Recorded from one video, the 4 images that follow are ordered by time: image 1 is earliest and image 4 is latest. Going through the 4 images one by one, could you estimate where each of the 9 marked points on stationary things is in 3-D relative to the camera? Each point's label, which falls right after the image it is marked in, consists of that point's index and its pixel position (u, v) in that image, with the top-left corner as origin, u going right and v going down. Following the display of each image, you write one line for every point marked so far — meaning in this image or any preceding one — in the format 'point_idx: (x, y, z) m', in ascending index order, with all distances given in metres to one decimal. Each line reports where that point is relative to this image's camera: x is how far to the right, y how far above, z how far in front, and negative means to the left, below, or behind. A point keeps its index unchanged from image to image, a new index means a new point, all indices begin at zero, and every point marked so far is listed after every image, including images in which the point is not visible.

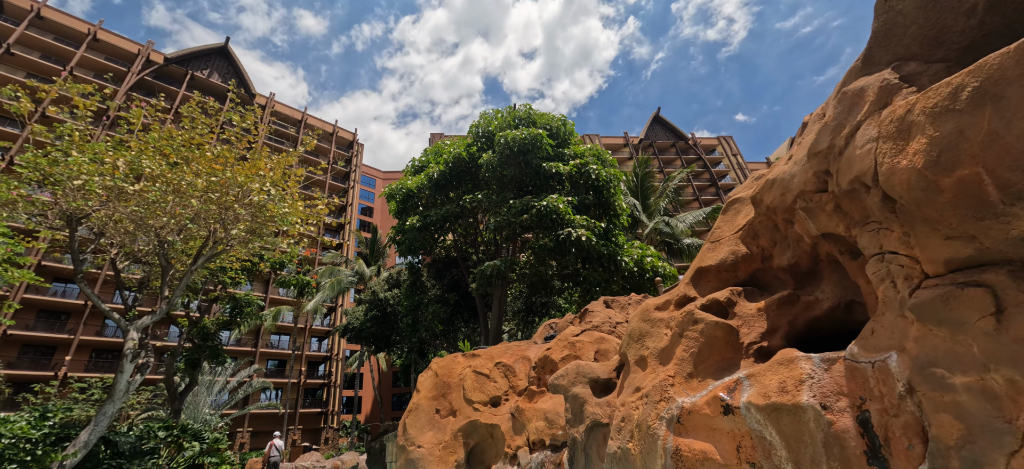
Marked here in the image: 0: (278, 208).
0: (-6.5, +0.7, +11.6) m
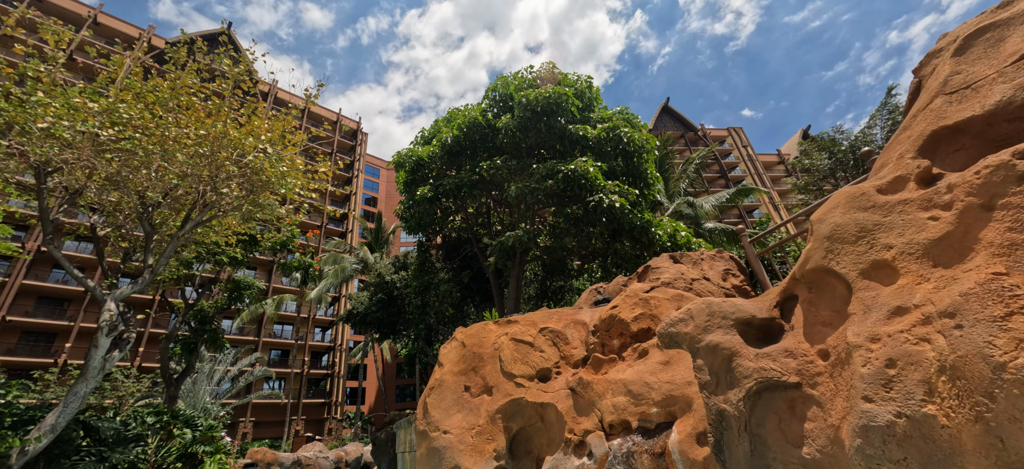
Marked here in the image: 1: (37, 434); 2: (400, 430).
0: (-5.8, +1.6, +10.4) m
1: (-8.3, -3.5, +7.4) m
2: (-2.0, -3.5, +7.6) m
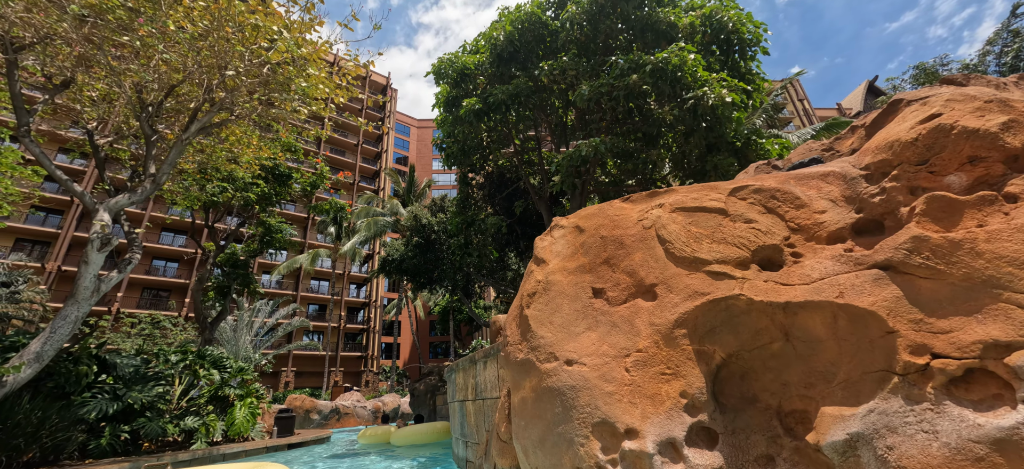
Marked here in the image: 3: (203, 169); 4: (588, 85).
0: (-4.4, +3.5, +8.5) m
1: (-7.0, -1.8, +6.0) m
2: (-0.8, -1.9, +5.8) m
3: (-9.5, +2.0, +13.0) m
4: (+1.7, +3.3, +9.4) m
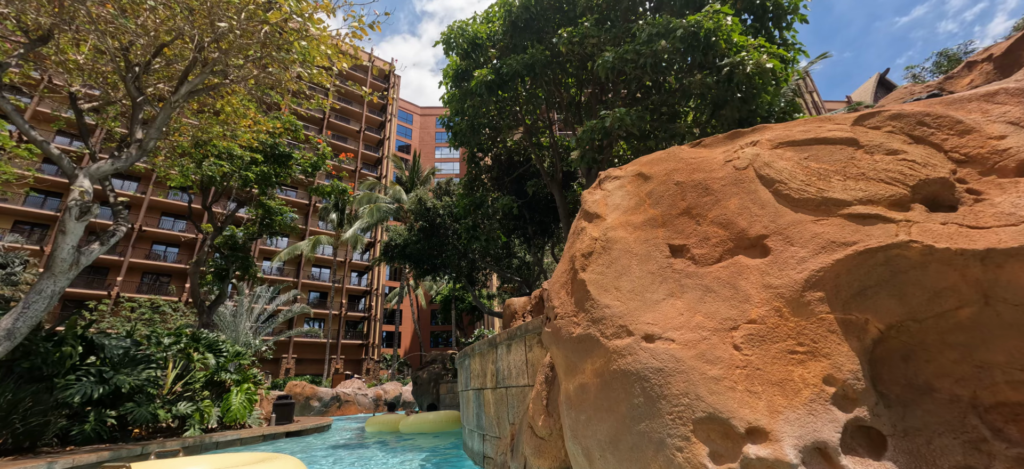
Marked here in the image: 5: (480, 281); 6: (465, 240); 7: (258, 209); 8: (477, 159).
0: (-4.0, +3.9, +7.8) m
1: (-6.8, -1.3, +5.4) m
2: (-0.5, -1.5, +5.2) m
3: (-9.2, +2.7, +12.3) m
4: (+2.0, +3.7, +8.7) m
5: (-1.5, -2.2, +20.0) m
6: (-1.5, -0.2, +14.1) m
7: (-9.8, +1.2, +16.3) m
8: (-1.1, +2.5, +13.8) m
